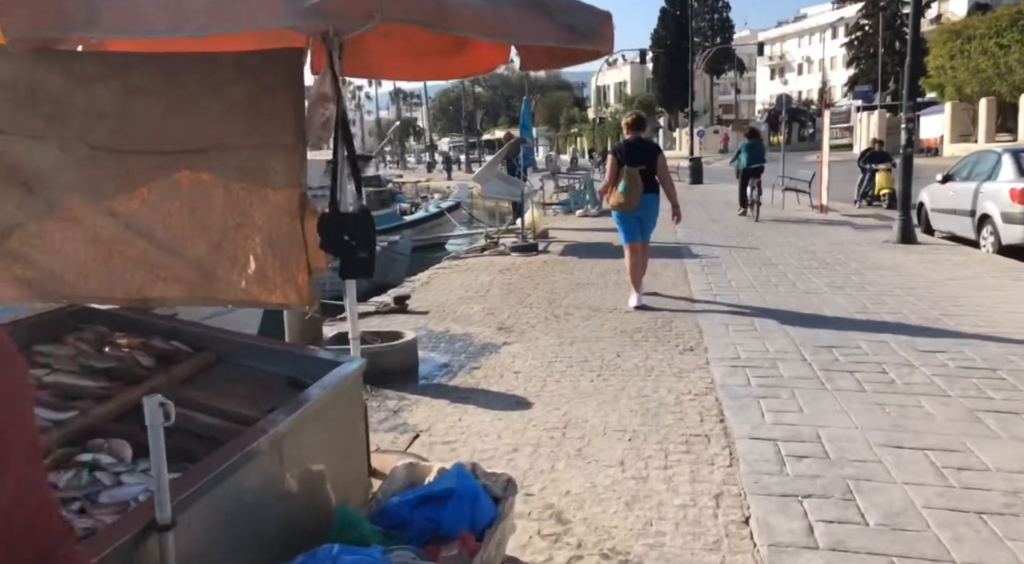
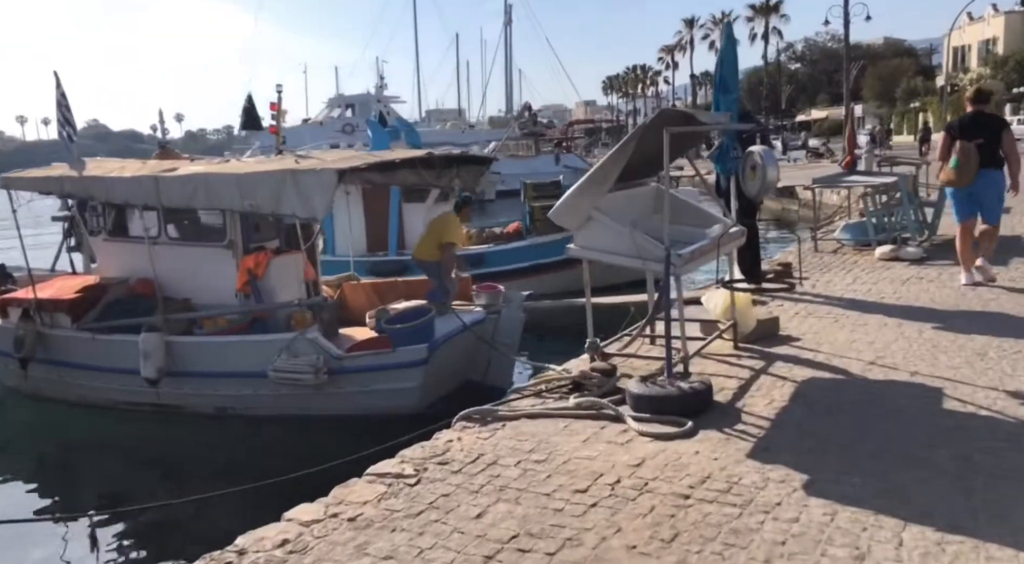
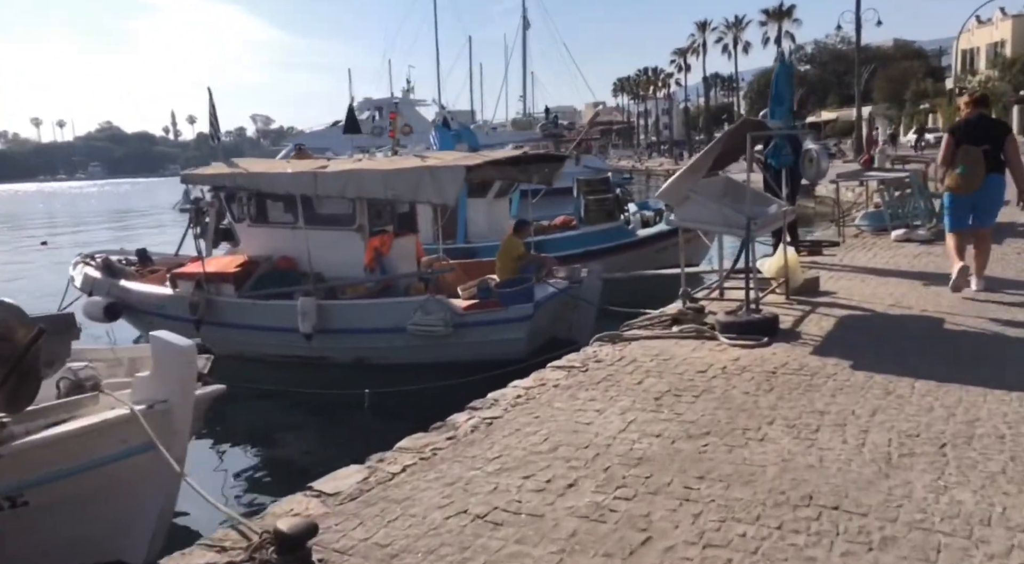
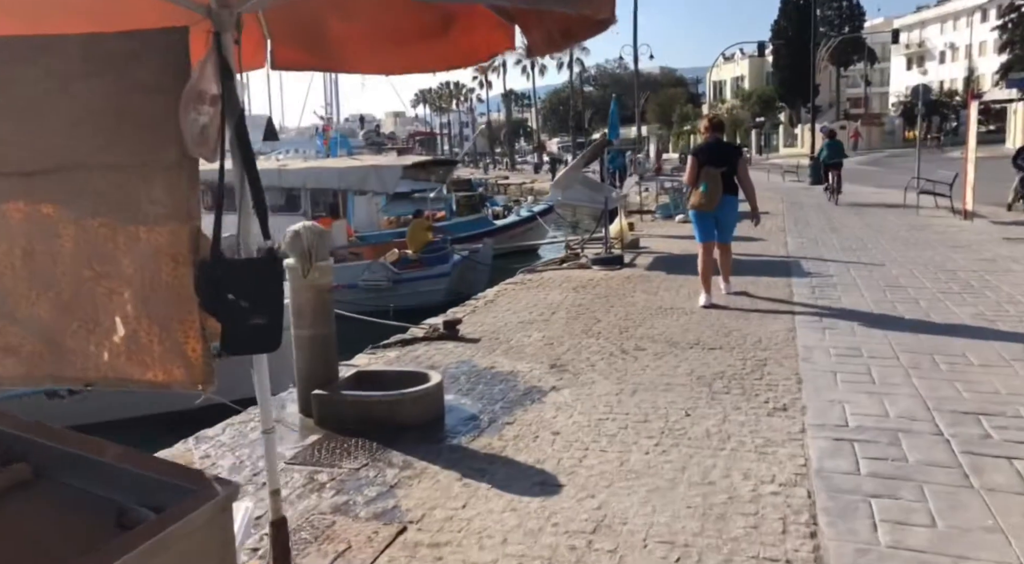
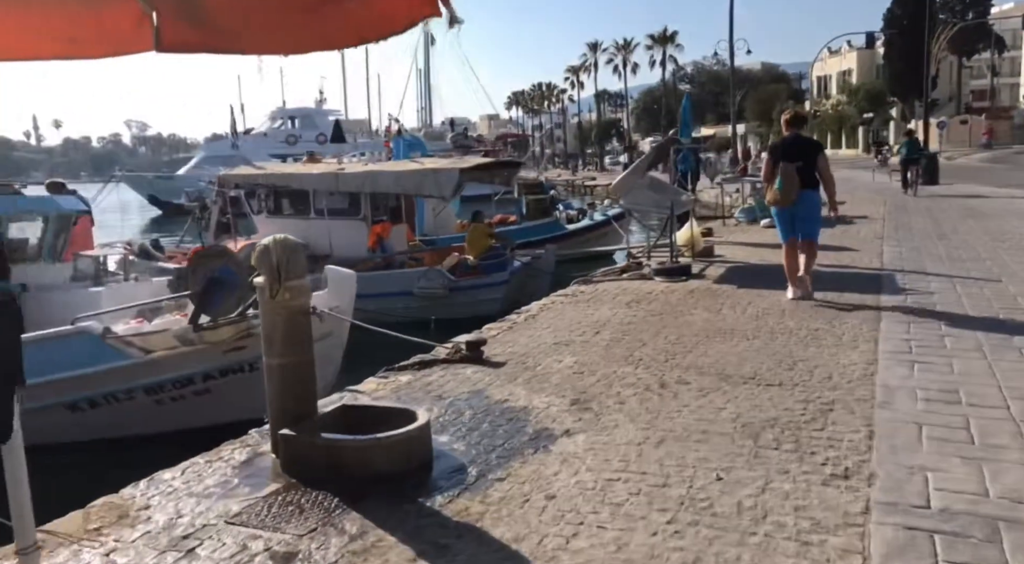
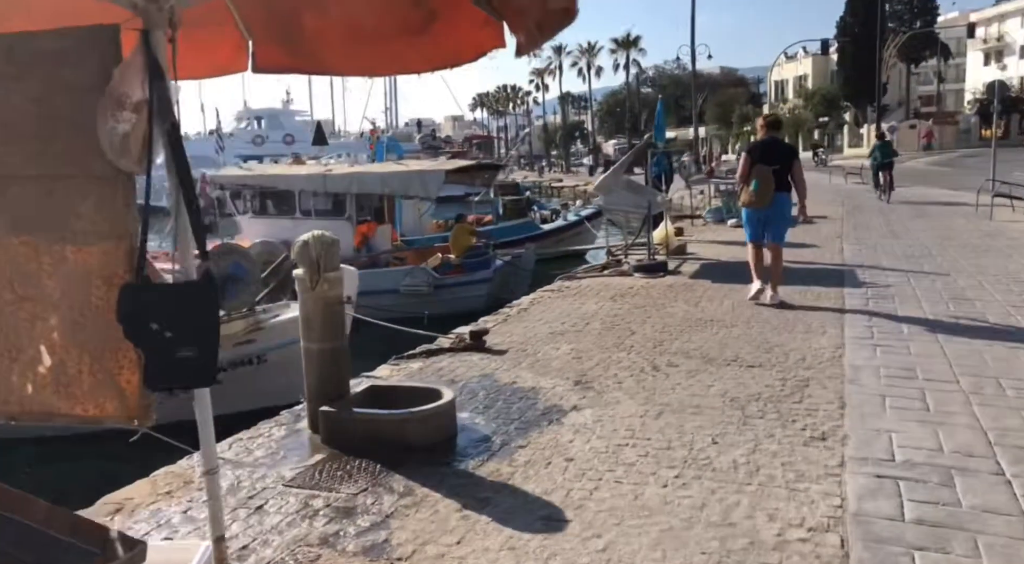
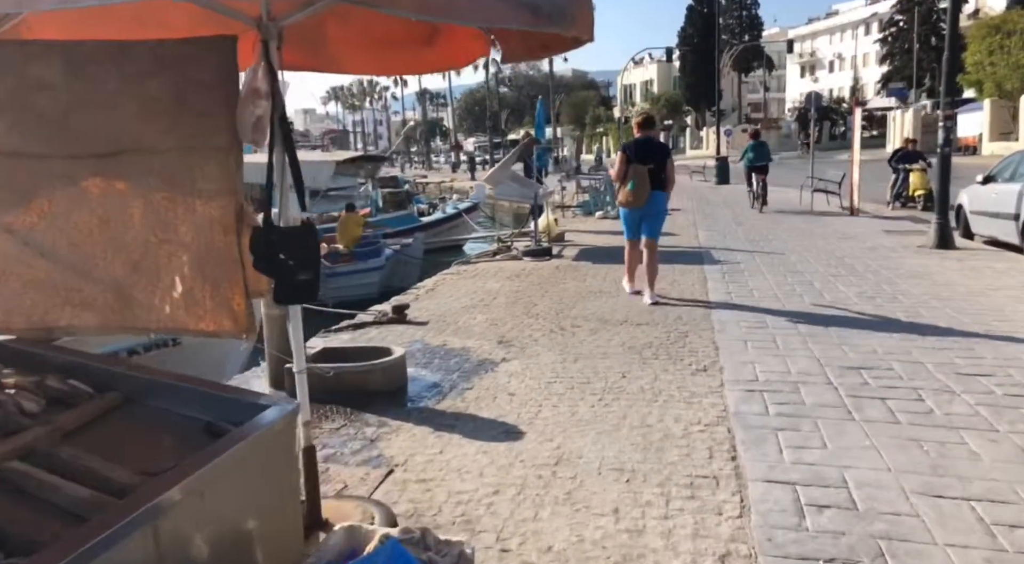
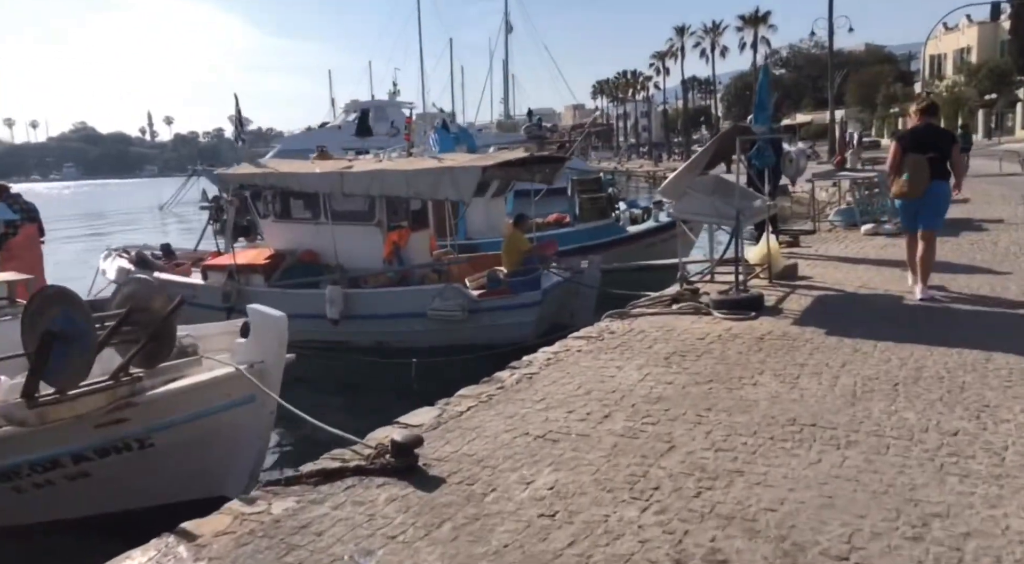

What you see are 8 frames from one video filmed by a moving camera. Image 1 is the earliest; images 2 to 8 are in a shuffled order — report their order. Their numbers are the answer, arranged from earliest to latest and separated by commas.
7, 4, 6, 5, 8, 3, 2
